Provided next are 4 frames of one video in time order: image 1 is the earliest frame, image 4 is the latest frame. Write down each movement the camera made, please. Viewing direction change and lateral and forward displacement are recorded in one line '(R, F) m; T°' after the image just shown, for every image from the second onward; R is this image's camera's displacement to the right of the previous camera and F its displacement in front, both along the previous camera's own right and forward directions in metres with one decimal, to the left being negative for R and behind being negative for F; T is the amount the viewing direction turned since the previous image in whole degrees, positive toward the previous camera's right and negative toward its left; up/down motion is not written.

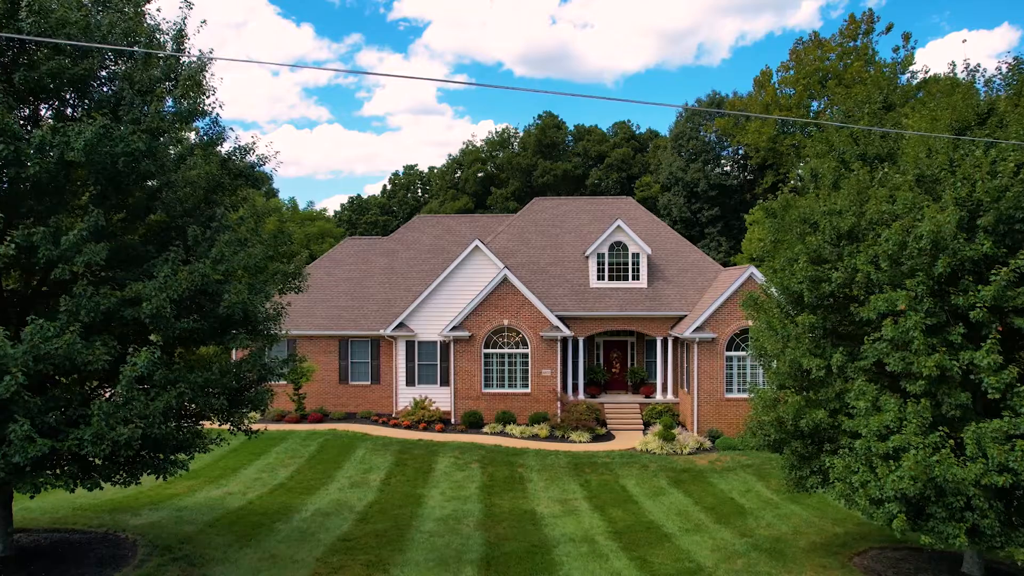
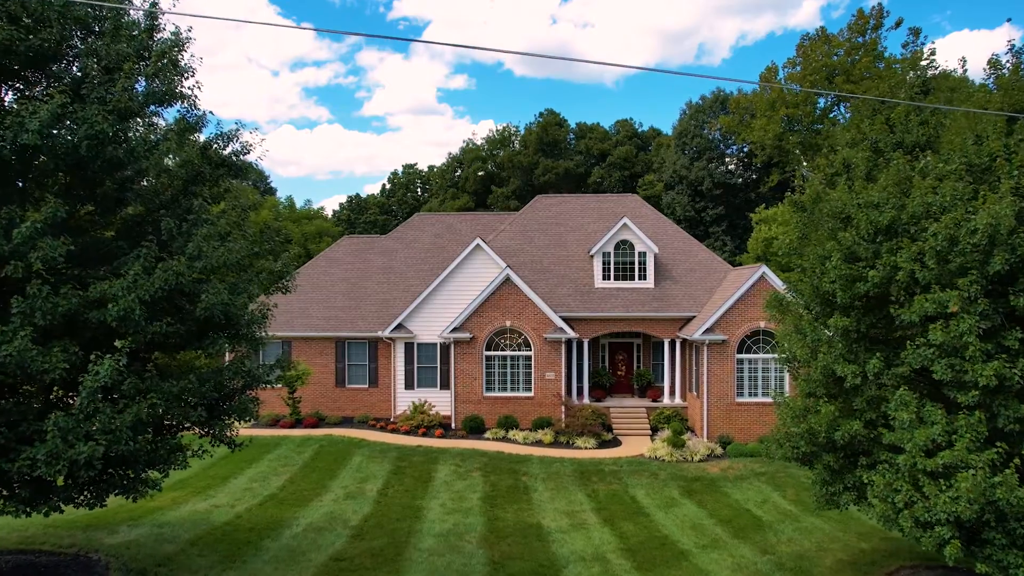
(-0.1, +0.8) m; 0°
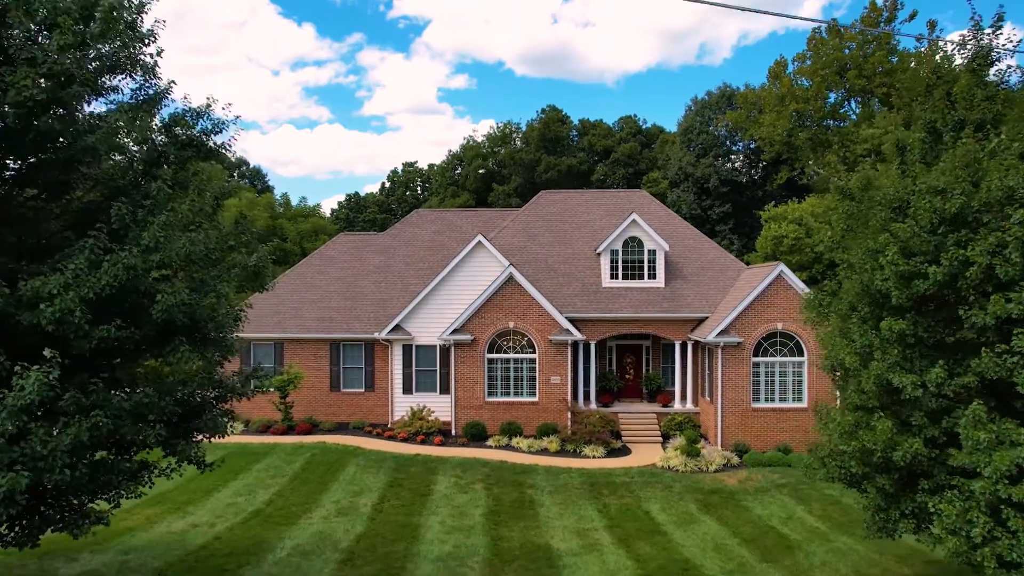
(-0.1, +1.2) m; 0°
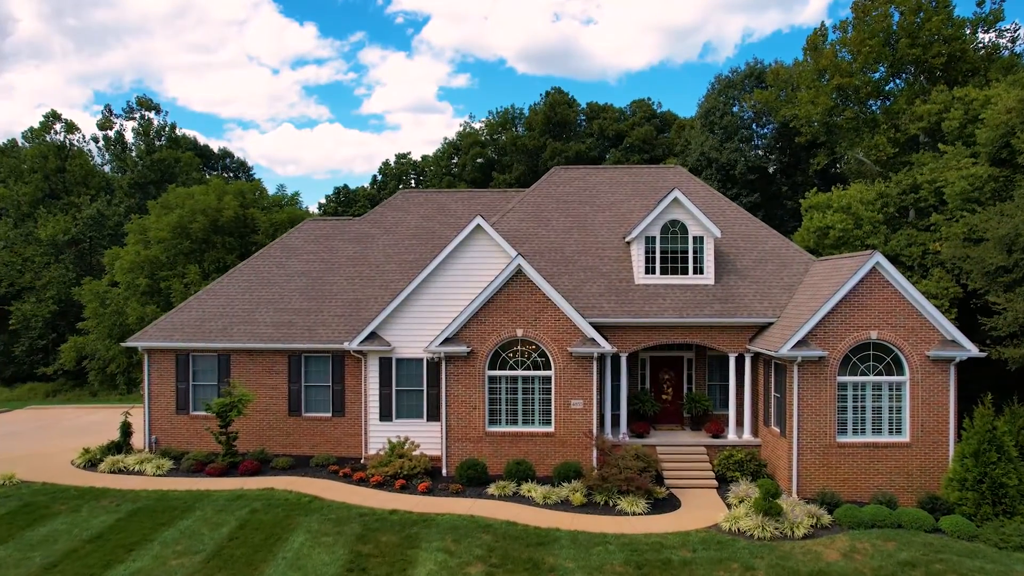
(-0.2, +5.2) m; 0°
